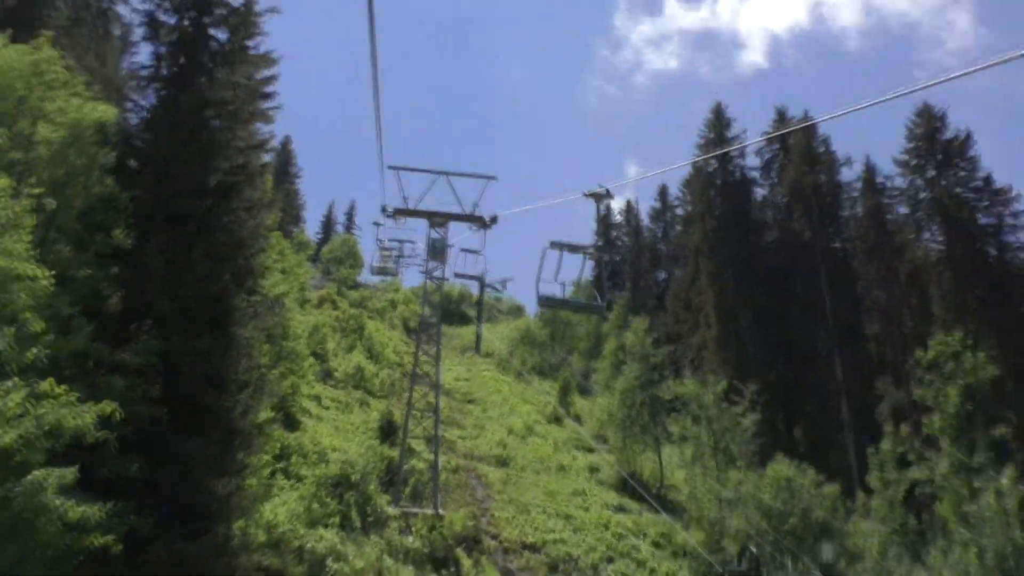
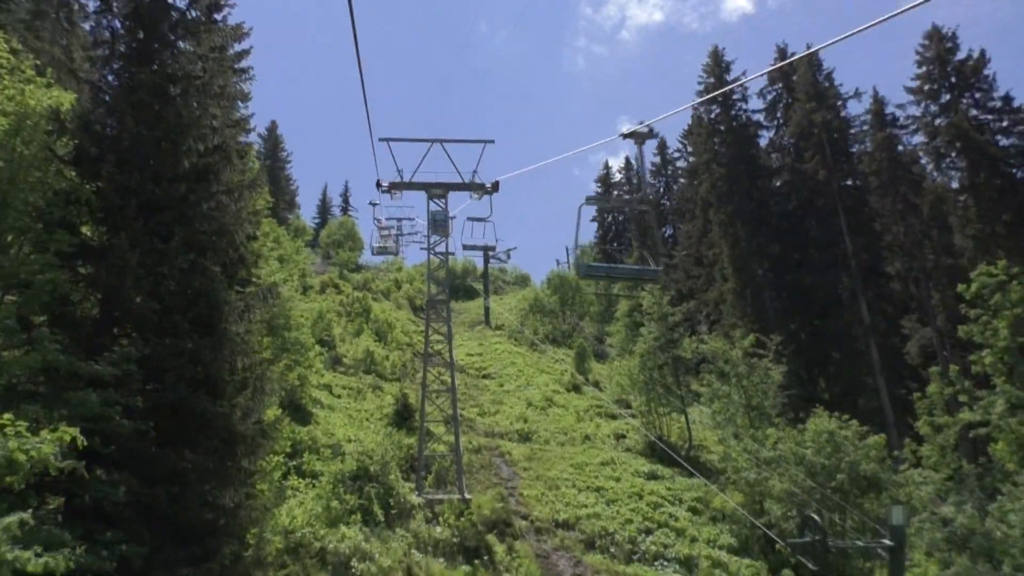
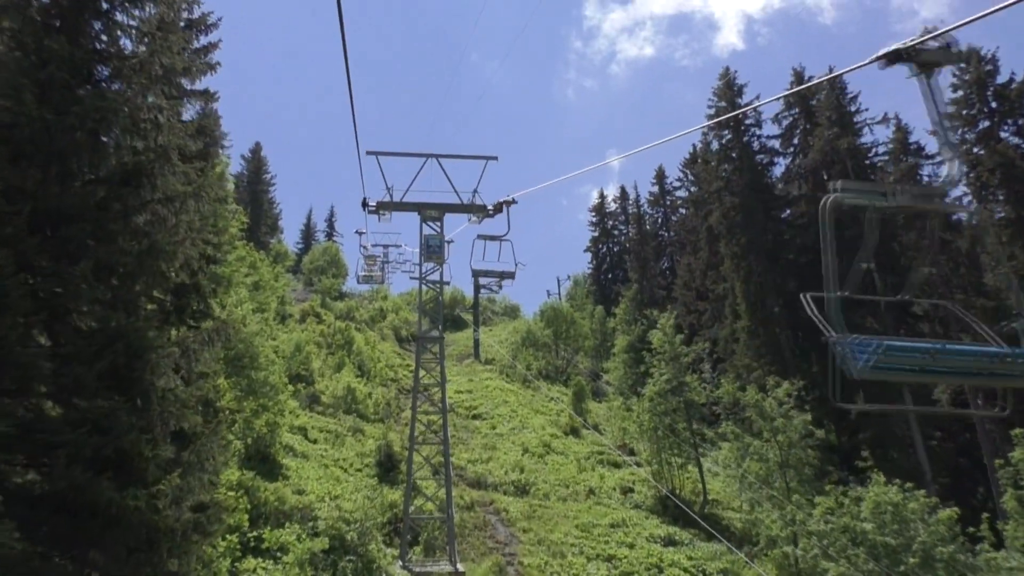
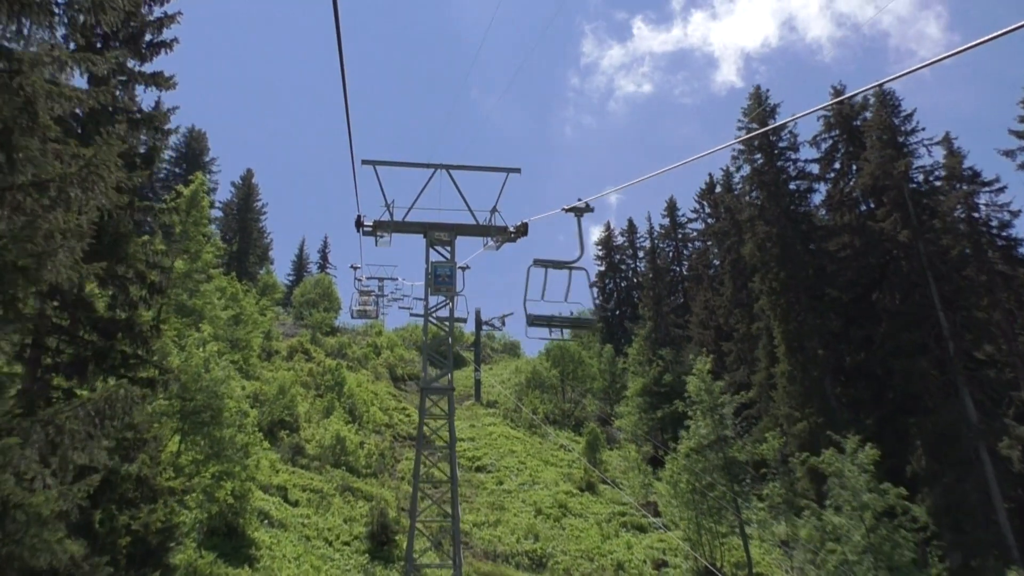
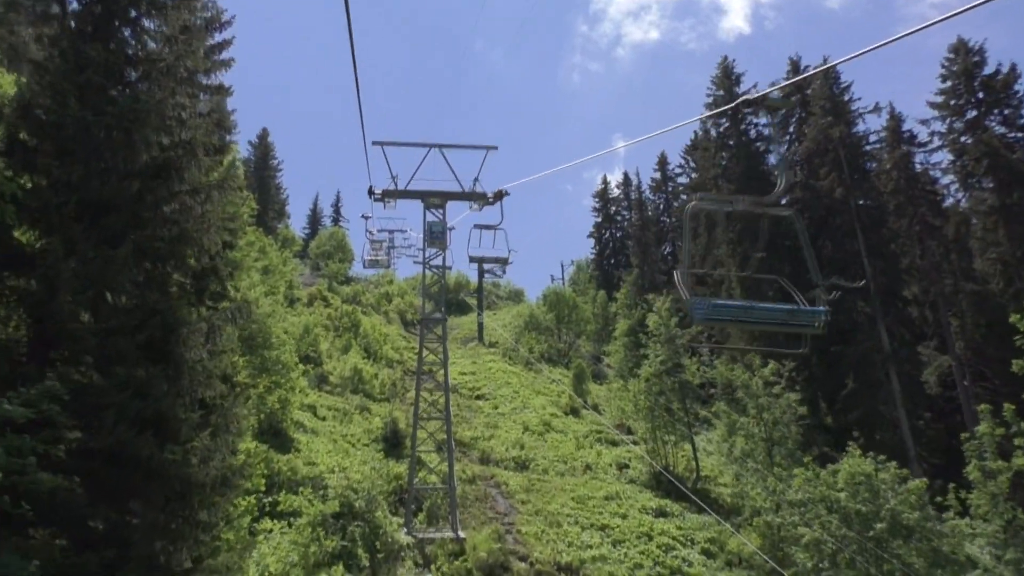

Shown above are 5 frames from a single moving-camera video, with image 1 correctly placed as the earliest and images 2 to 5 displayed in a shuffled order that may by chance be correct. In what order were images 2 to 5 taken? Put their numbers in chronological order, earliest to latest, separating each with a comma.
2, 5, 3, 4
